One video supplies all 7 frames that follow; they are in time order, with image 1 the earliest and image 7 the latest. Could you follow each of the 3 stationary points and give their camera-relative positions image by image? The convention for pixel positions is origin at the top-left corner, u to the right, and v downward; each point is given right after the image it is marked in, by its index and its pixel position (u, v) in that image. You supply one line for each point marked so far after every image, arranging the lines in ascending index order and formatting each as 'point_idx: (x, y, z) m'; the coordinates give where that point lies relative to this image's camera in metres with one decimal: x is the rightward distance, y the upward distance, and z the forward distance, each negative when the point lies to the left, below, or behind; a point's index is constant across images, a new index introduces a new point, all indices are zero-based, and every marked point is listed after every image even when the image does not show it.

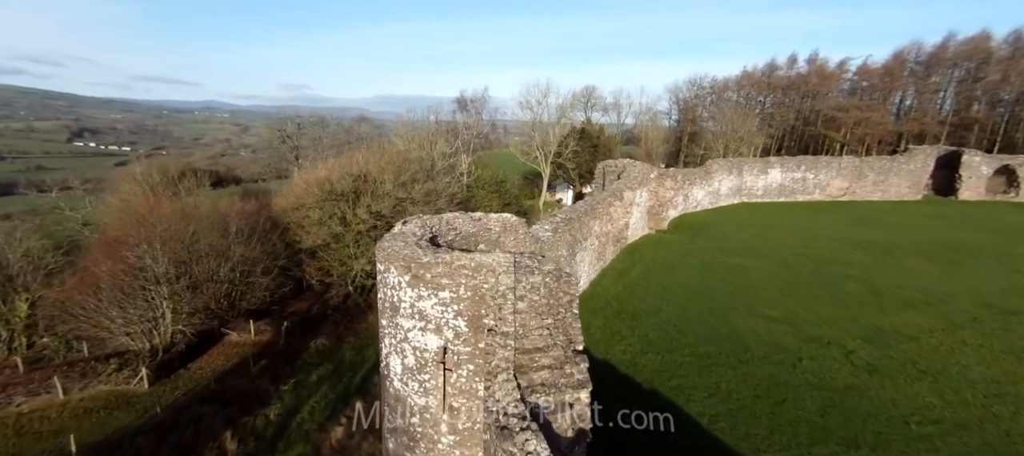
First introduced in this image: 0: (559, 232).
0: (+1.2, -0.1, +11.1) m
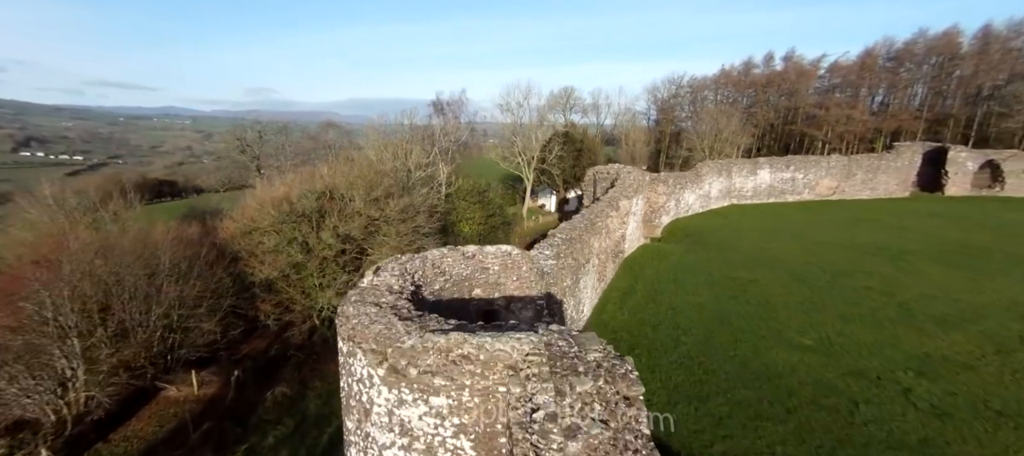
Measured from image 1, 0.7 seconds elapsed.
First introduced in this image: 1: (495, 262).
0: (+1.0, -0.6, +9.4) m
1: (-0.2, -0.5, +6.5) m
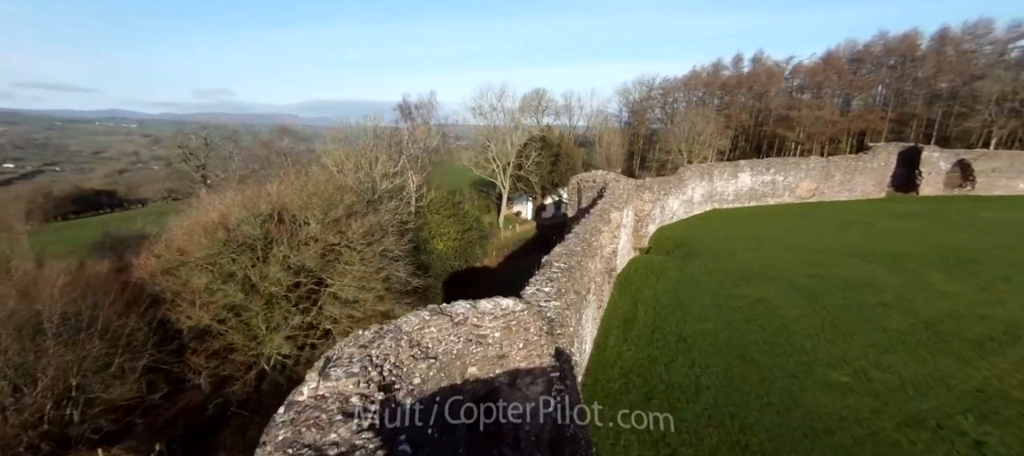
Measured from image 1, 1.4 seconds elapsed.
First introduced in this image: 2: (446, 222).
0: (+0.9, -1.1, +7.8) m
1: (-0.2, -1.0, +4.8) m
2: (-2.7, +0.3, +17.7) m
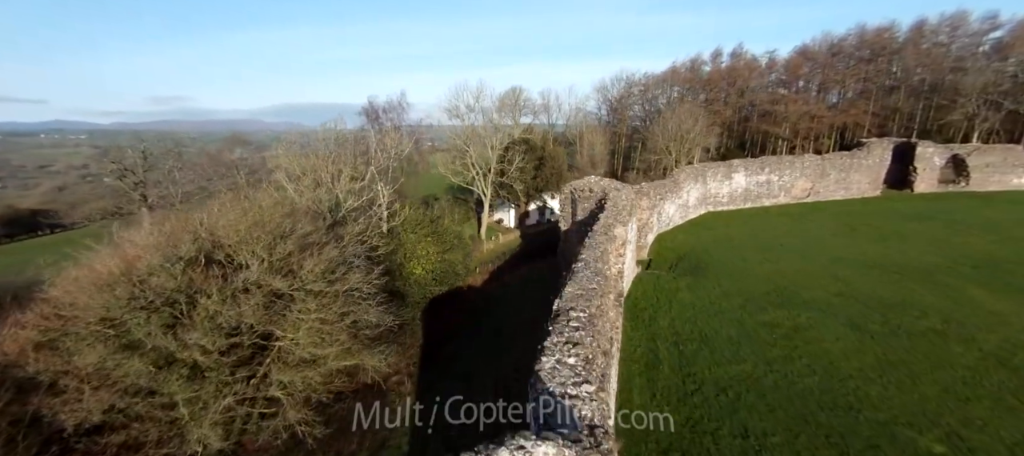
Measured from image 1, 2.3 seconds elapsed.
0: (+1.0, -1.7, +5.7) m
1: (+0.1, -1.7, +2.7) m
2: (-3.1, -0.4, +15.4) m
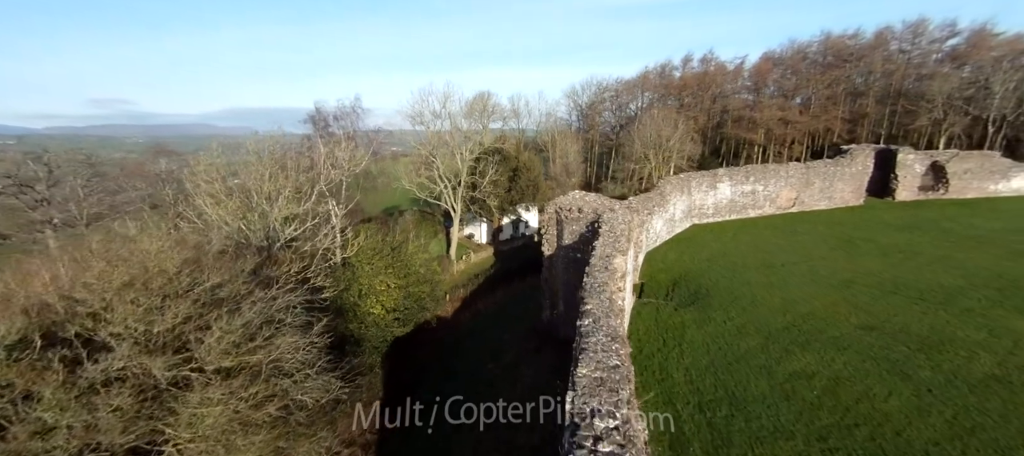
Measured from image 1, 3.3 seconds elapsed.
0: (+1.1, -2.4, +3.5) m
1: (+0.3, -2.3, +0.4) m
2: (-3.8, -1.3, +12.9) m
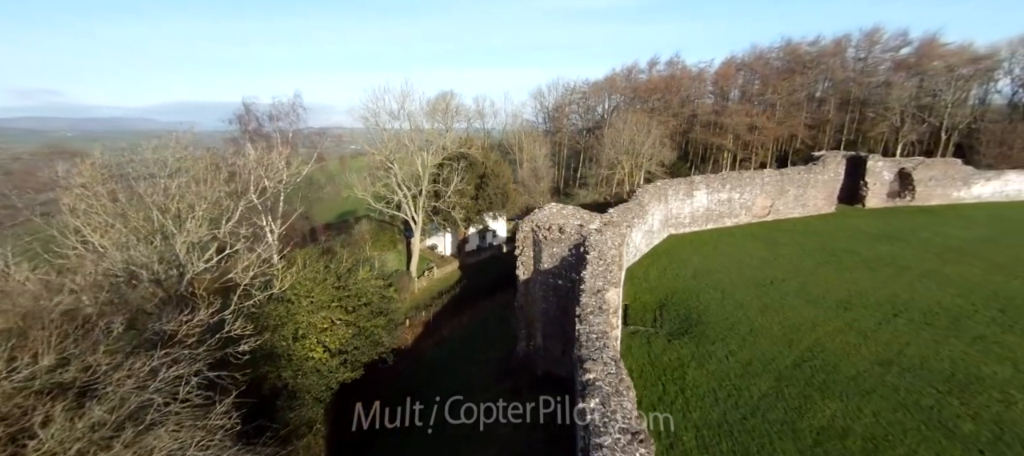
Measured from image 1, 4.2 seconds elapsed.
0: (+1.1, -3.0, +1.6) m
1: (+0.7, -2.9, -1.6) m
2: (-4.4, -1.8, +10.6) m
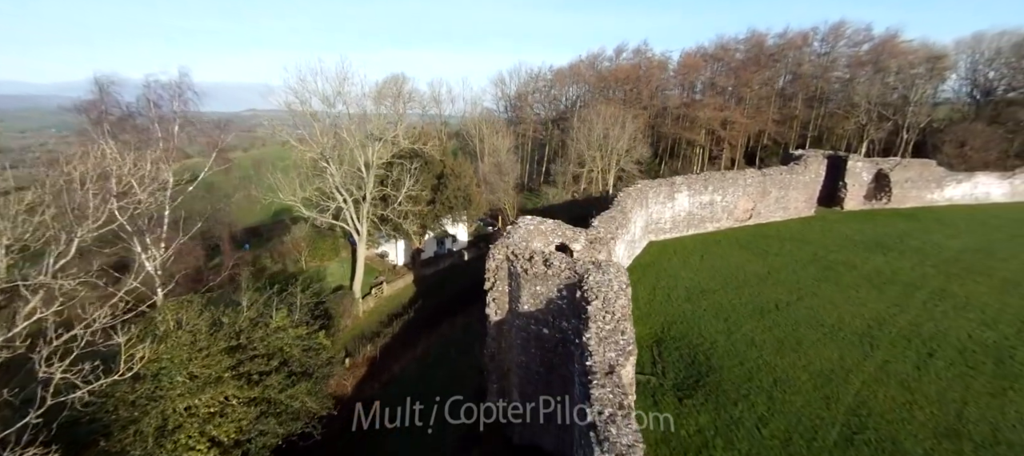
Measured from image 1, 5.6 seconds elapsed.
0: (+1.5, -3.8, -1.1) m
1: (+1.3, -3.9, -4.3) m
2: (-4.9, -2.5, +7.3) m
